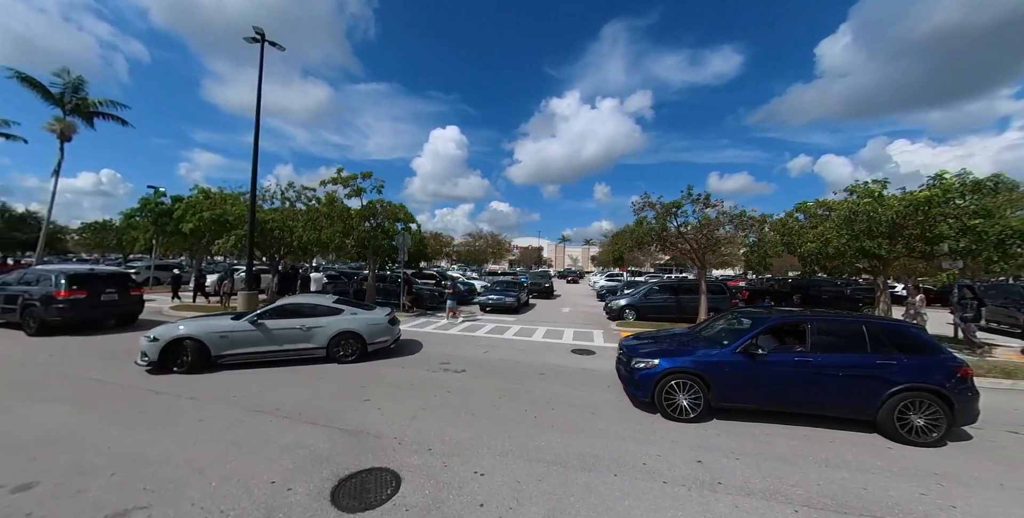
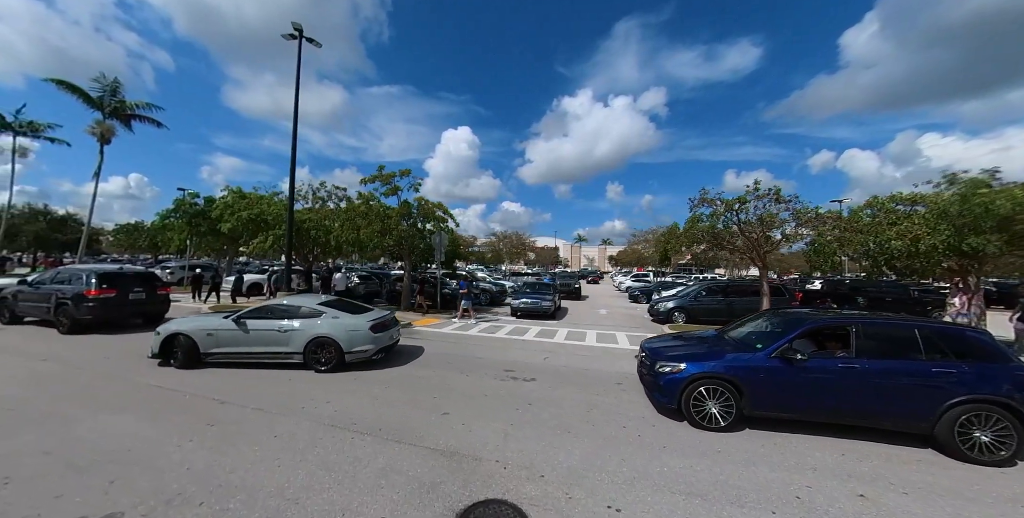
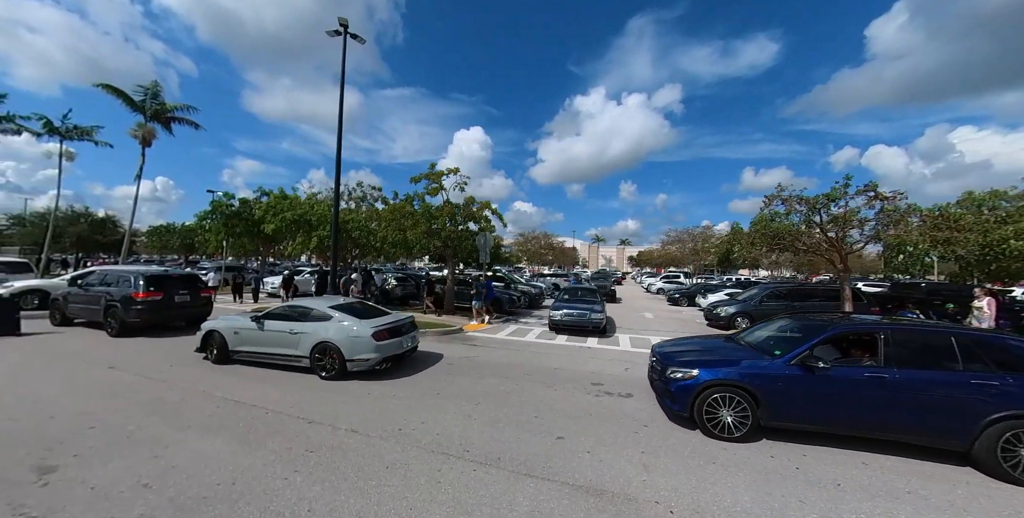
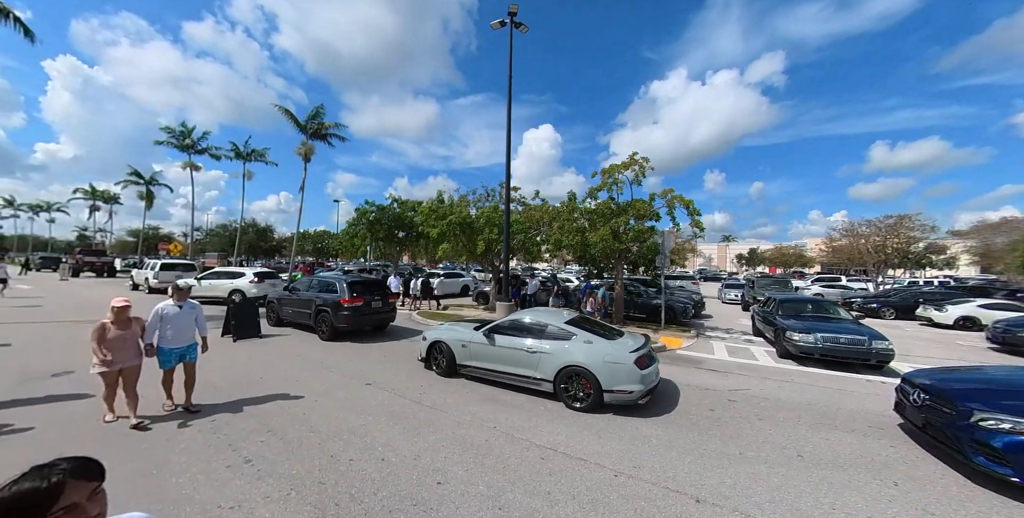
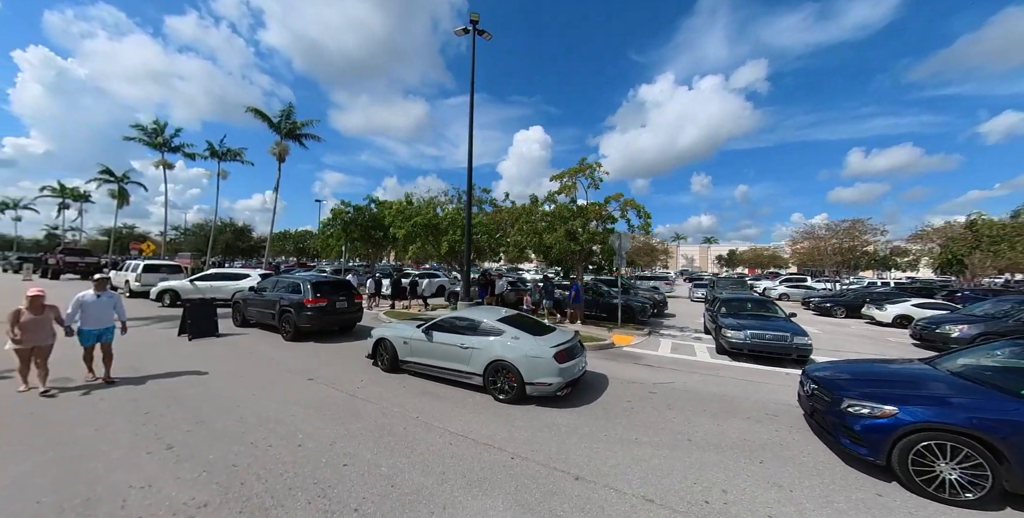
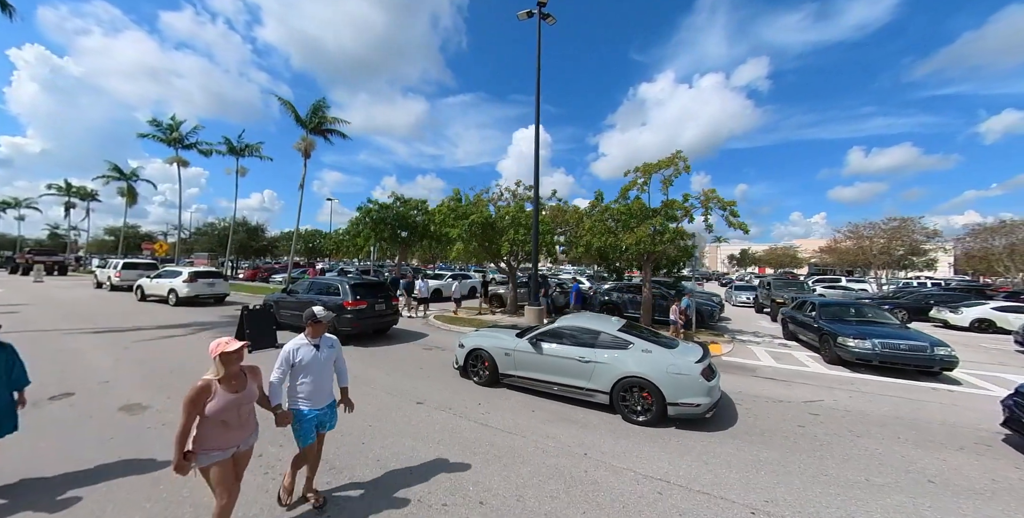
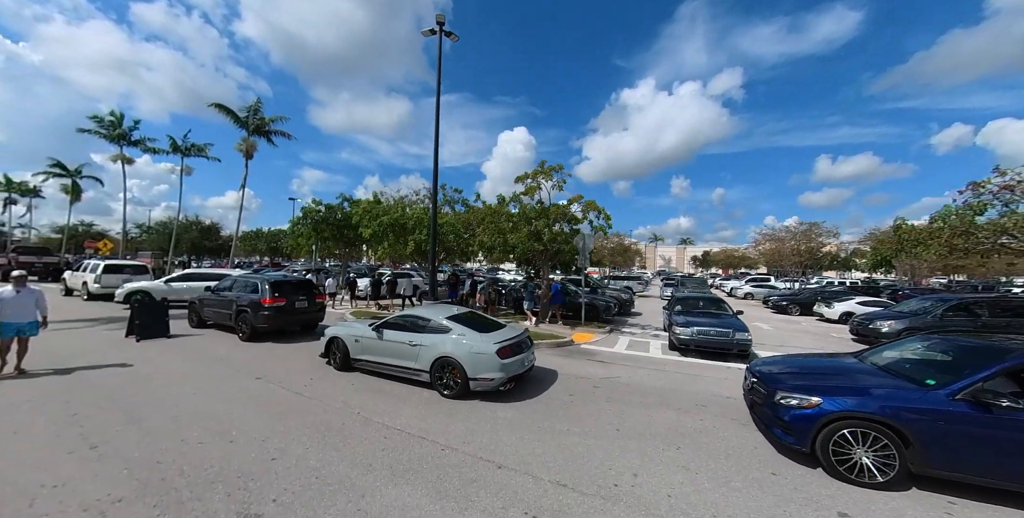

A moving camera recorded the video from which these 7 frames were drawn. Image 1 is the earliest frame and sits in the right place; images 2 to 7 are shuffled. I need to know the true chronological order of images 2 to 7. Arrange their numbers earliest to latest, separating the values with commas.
2, 3, 7, 5, 4, 6
